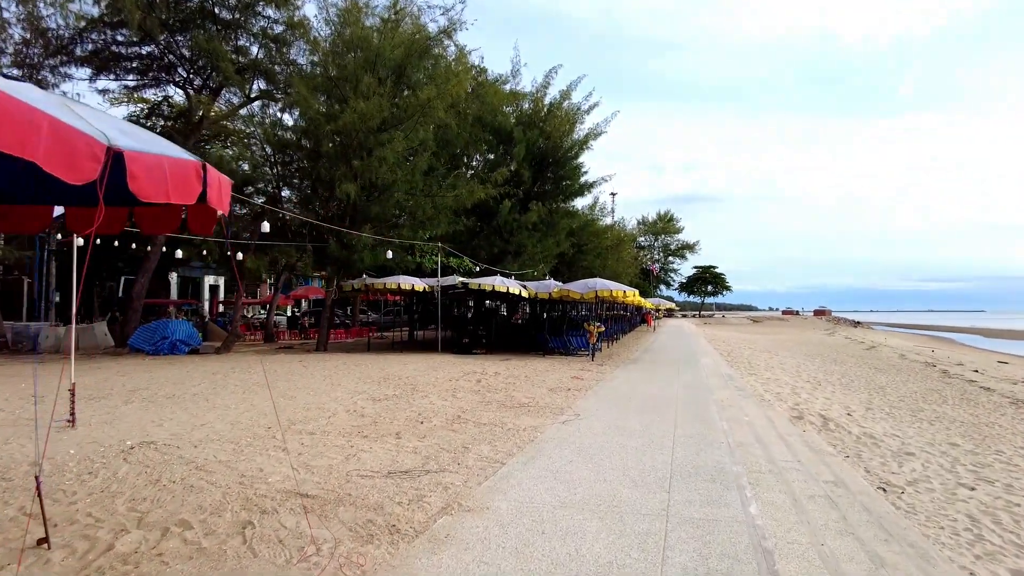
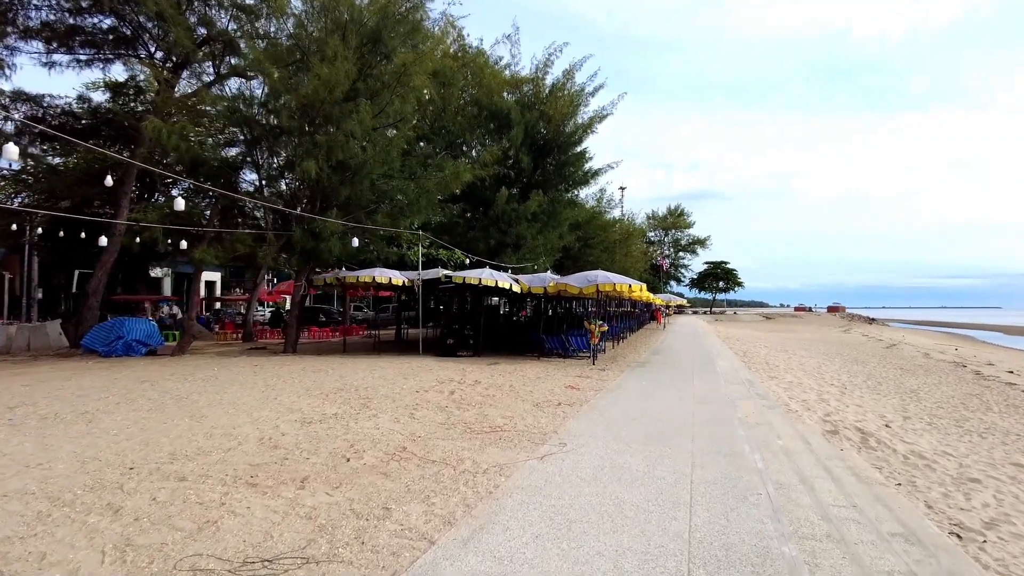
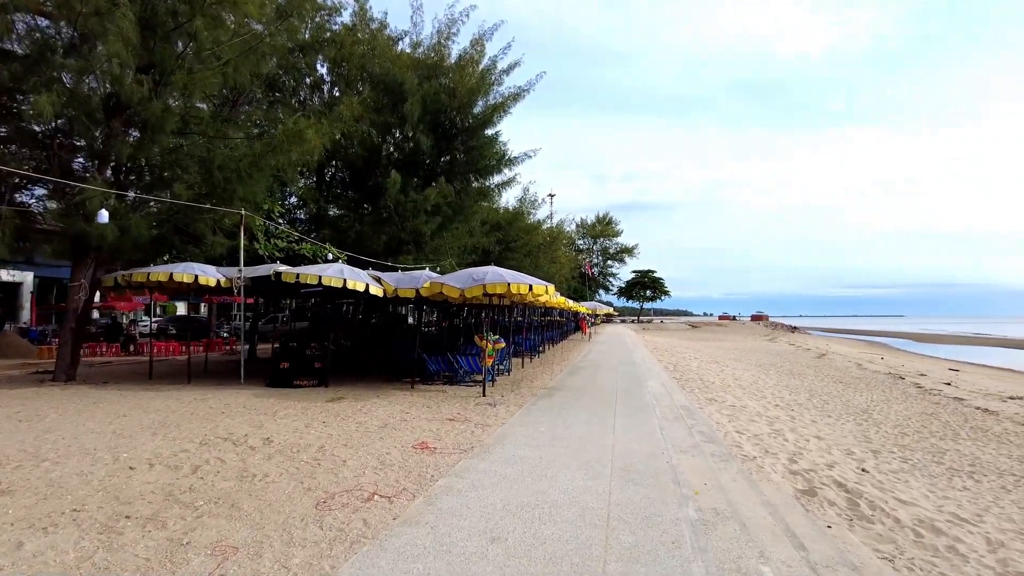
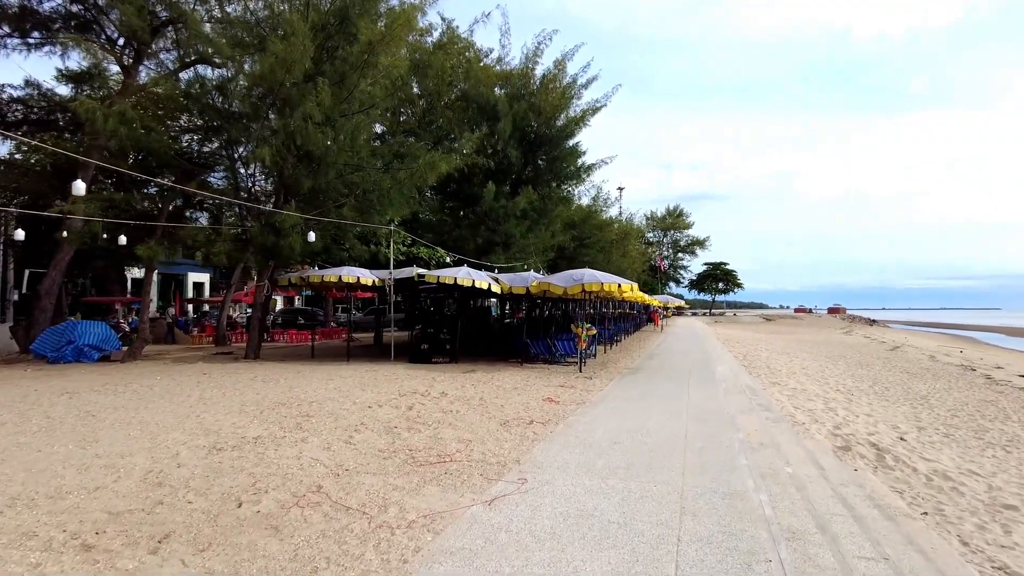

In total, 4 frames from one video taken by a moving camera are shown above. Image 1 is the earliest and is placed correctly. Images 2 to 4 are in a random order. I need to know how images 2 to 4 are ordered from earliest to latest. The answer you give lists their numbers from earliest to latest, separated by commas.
2, 4, 3
